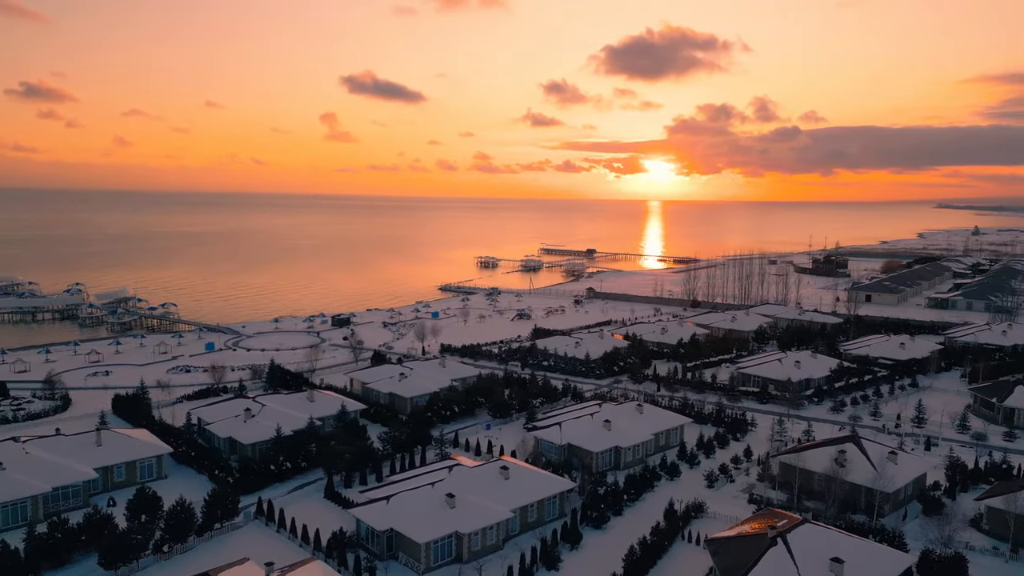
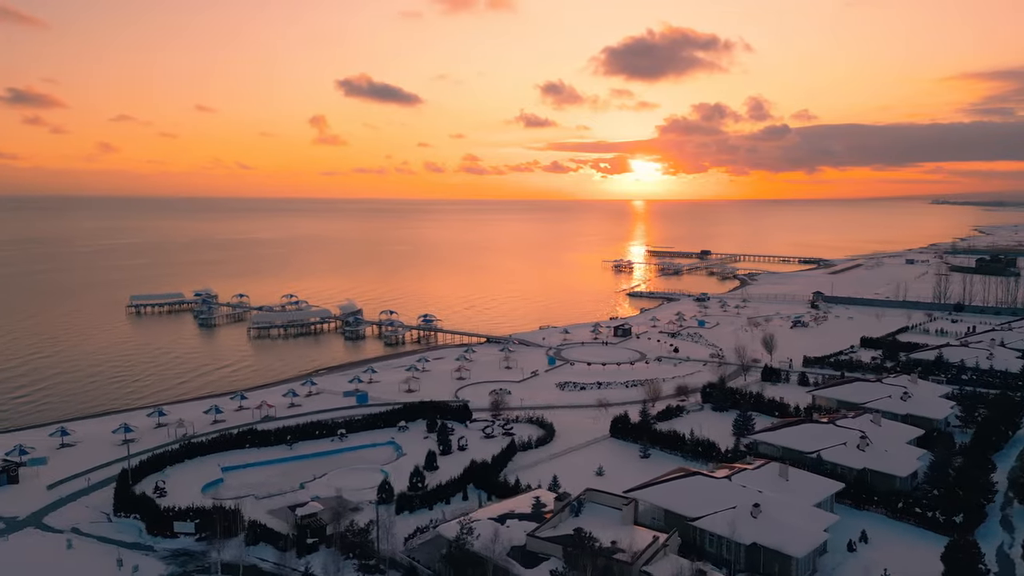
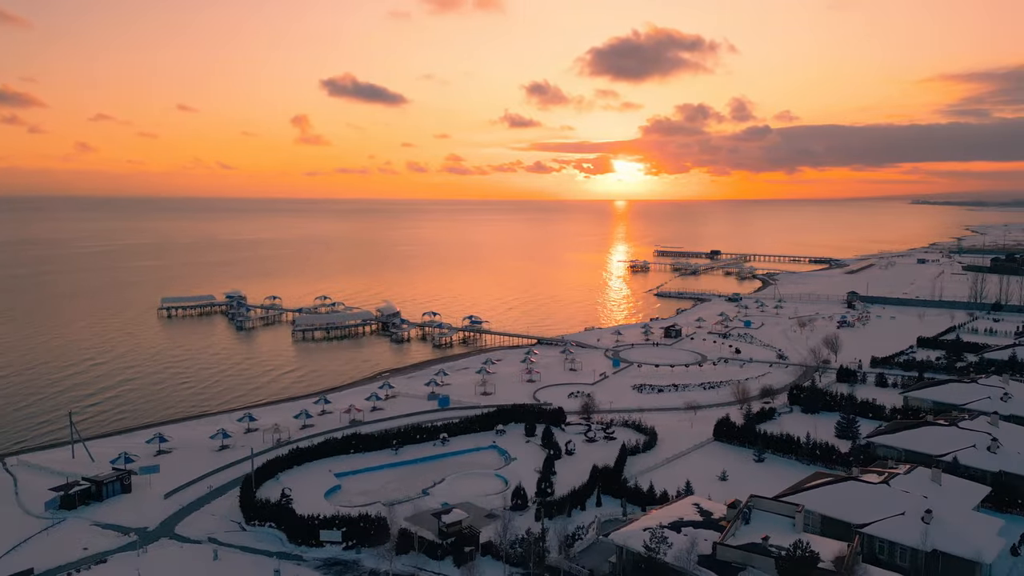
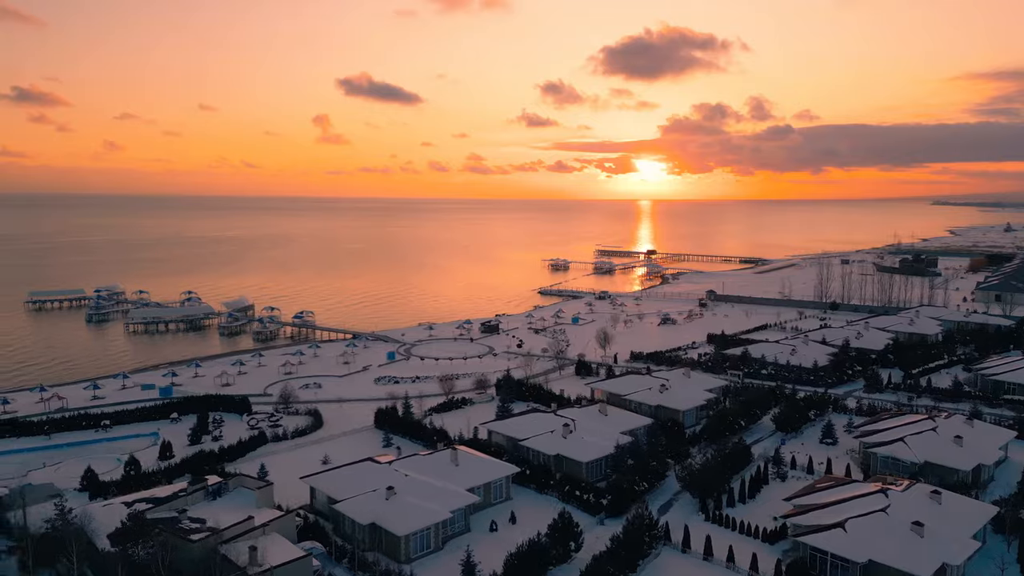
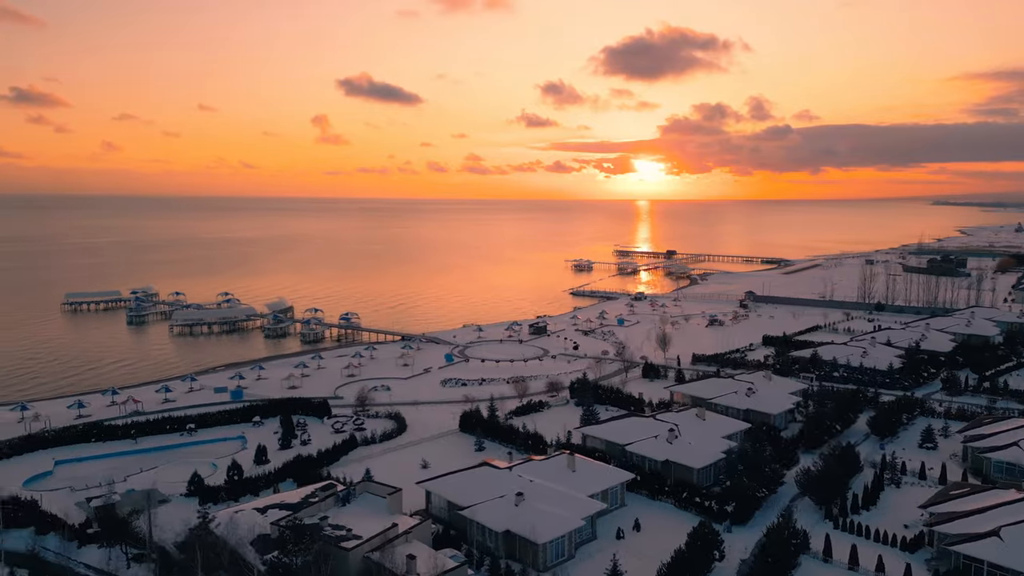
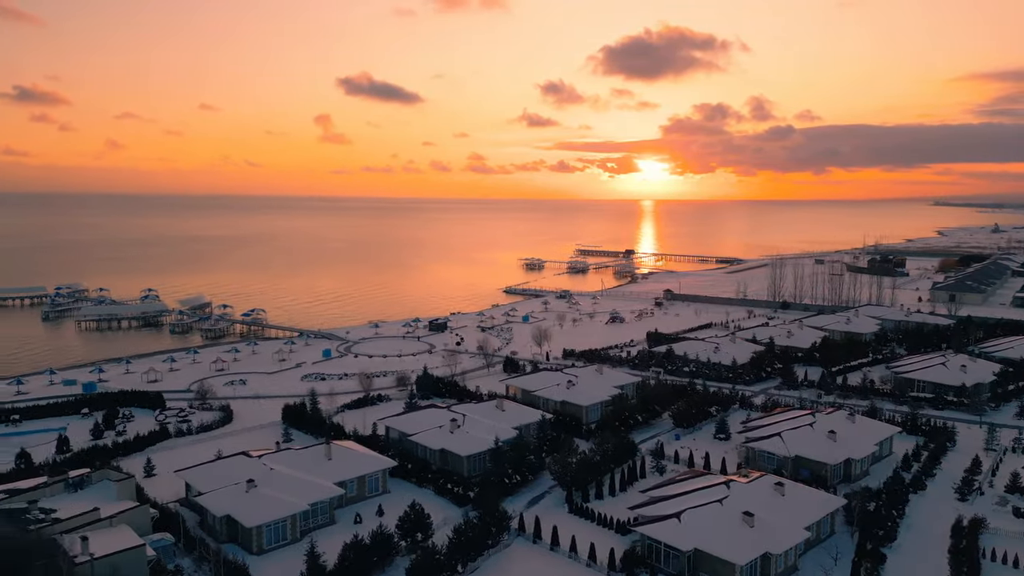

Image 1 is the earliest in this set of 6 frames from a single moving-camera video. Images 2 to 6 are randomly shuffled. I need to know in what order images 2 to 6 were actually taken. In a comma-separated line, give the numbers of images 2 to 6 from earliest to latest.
6, 4, 5, 2, 3
